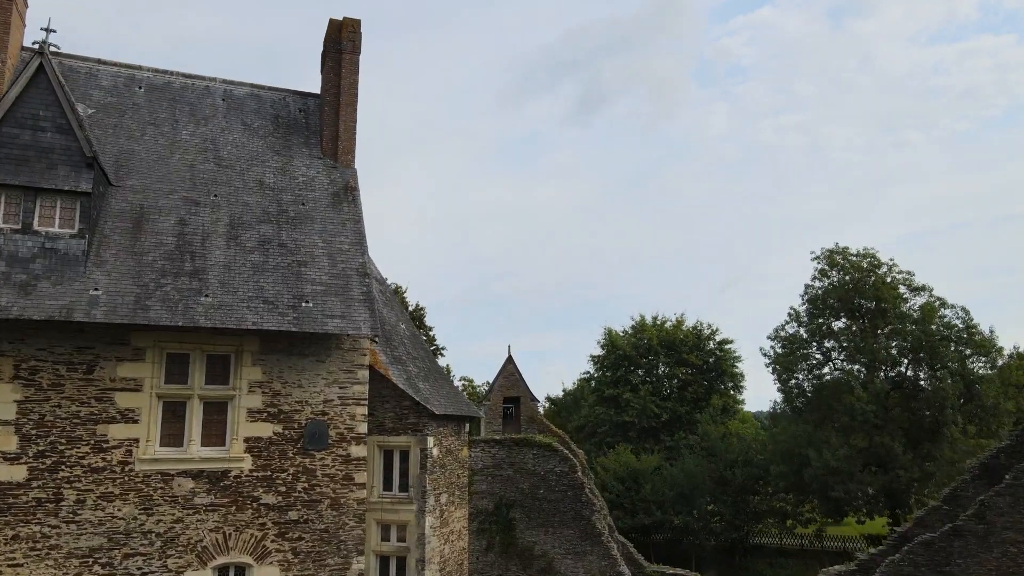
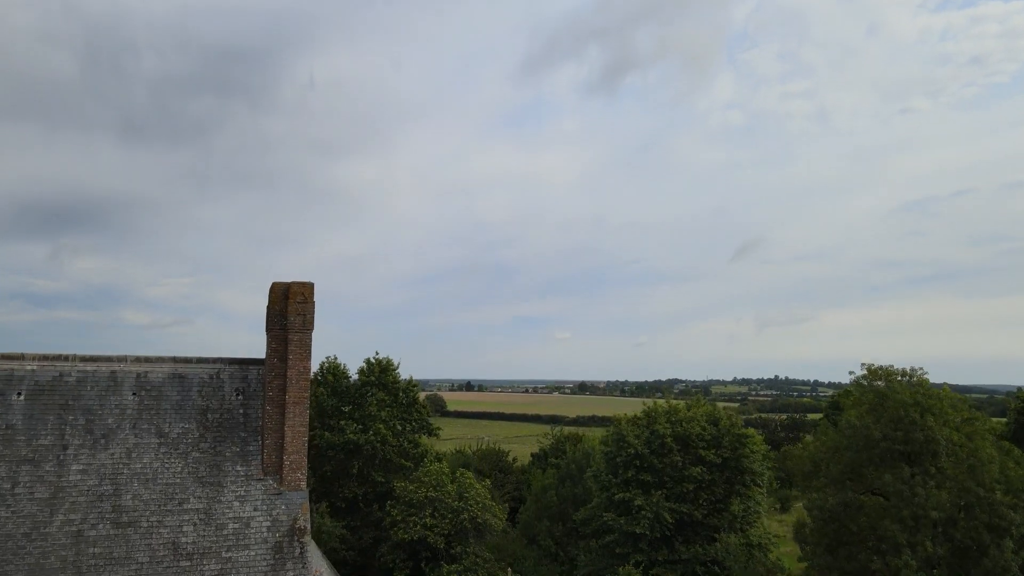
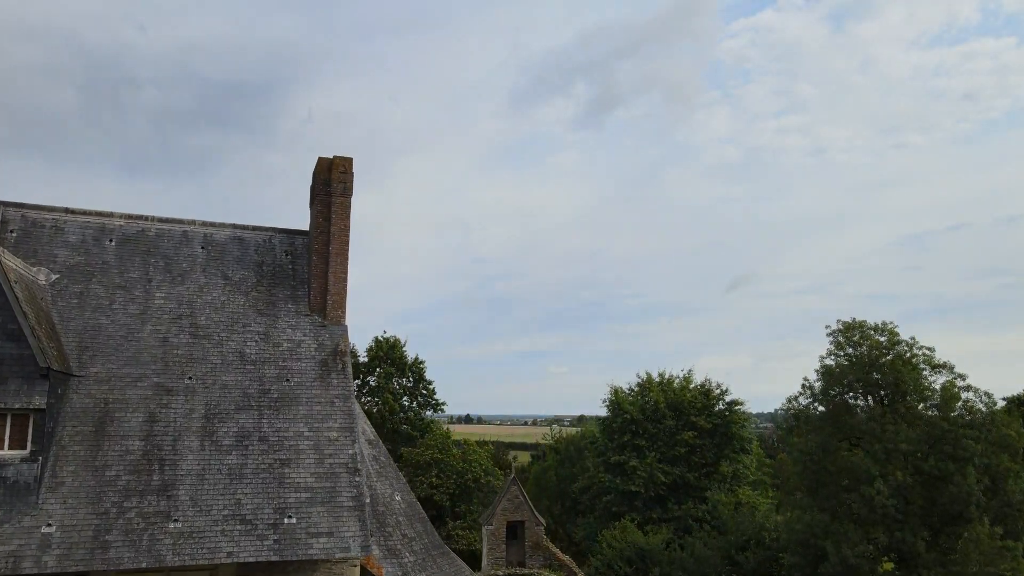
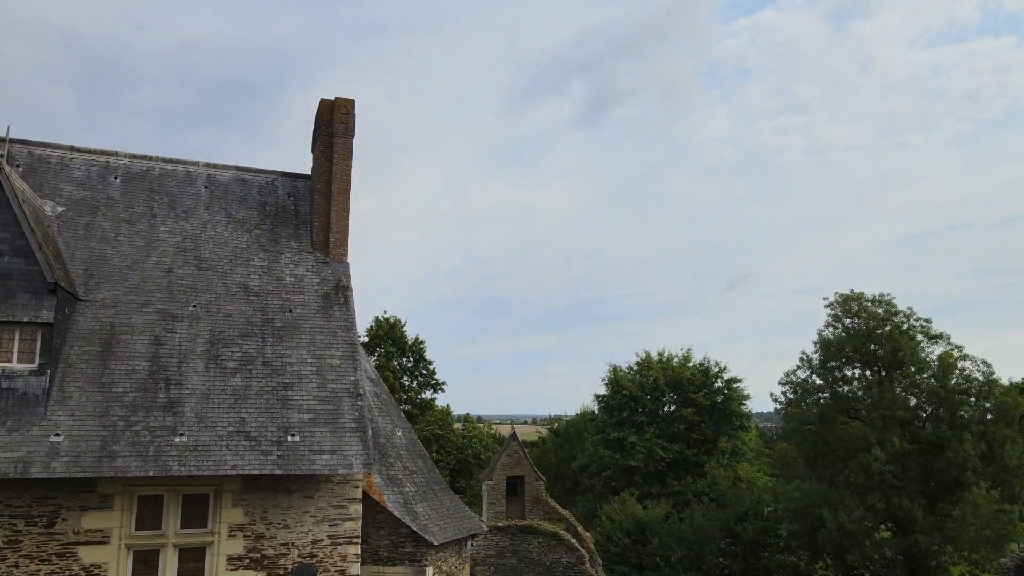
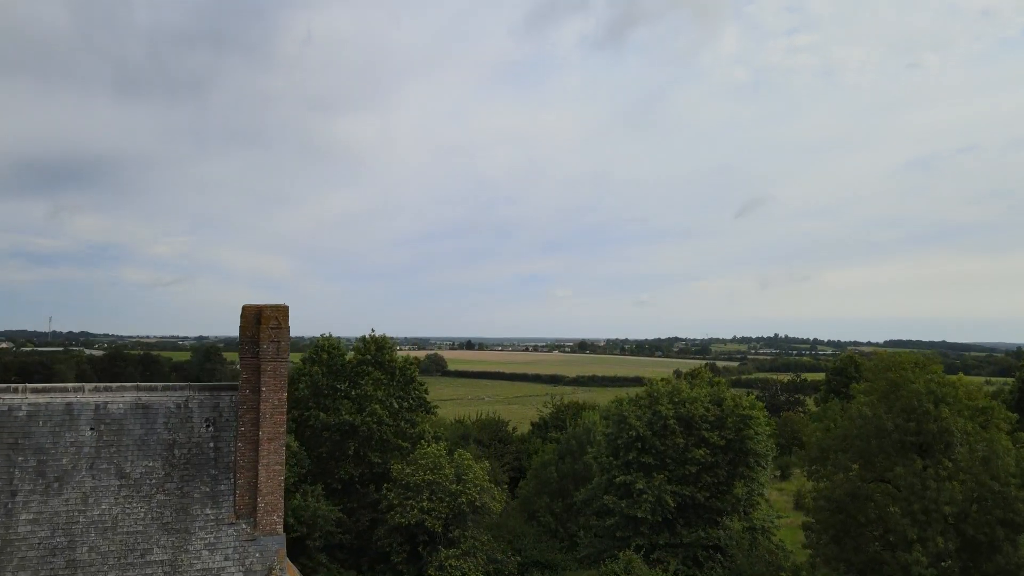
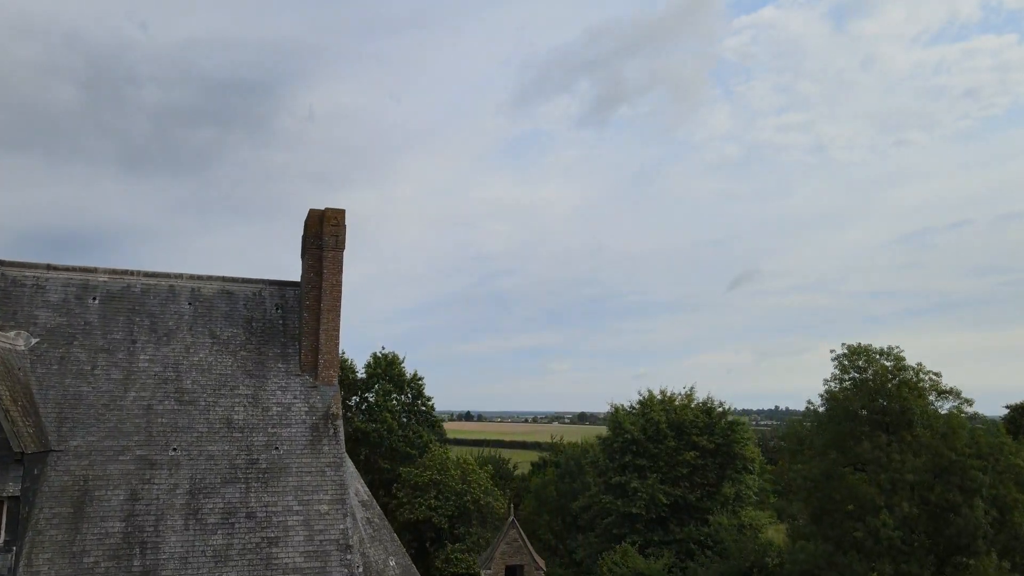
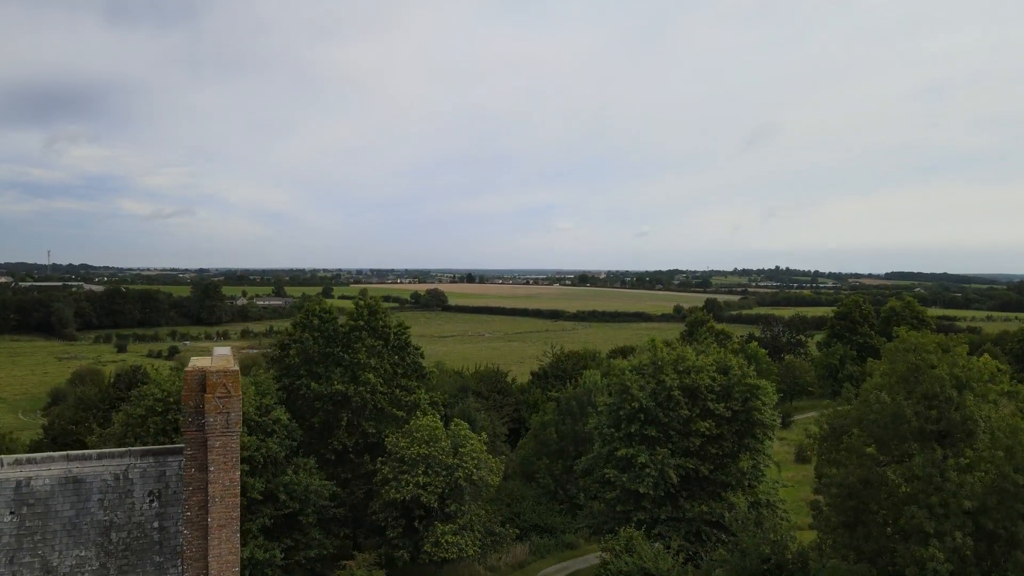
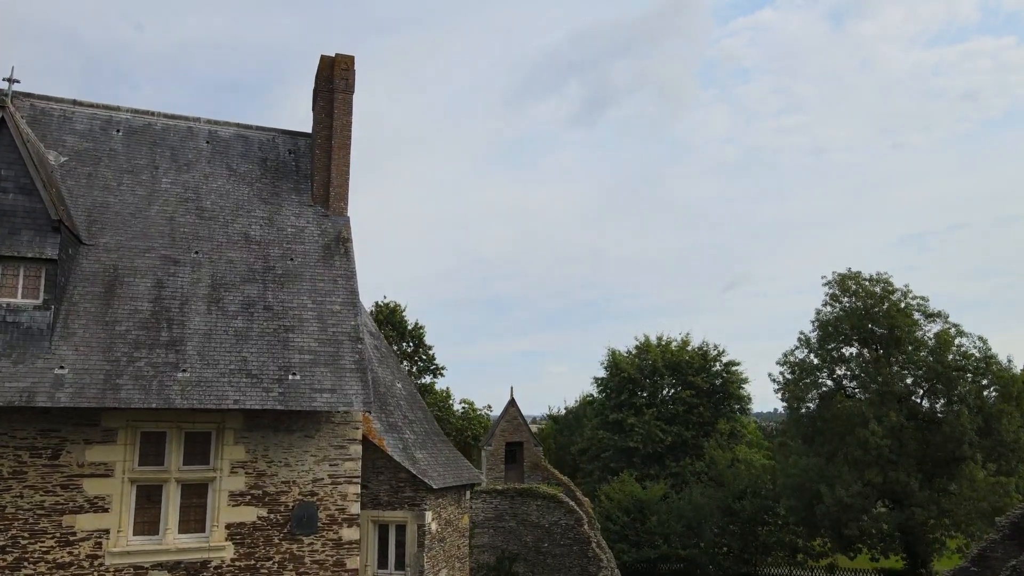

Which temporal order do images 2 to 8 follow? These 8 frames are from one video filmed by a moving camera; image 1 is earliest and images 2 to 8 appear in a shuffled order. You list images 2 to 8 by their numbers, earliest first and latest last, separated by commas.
8, 4, 3, 6, 2, 5, 7
